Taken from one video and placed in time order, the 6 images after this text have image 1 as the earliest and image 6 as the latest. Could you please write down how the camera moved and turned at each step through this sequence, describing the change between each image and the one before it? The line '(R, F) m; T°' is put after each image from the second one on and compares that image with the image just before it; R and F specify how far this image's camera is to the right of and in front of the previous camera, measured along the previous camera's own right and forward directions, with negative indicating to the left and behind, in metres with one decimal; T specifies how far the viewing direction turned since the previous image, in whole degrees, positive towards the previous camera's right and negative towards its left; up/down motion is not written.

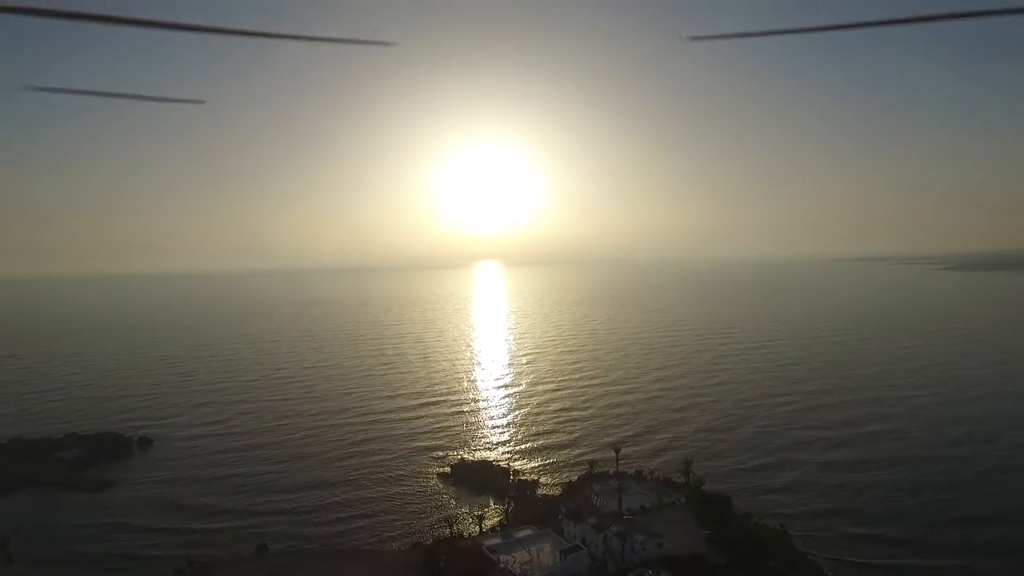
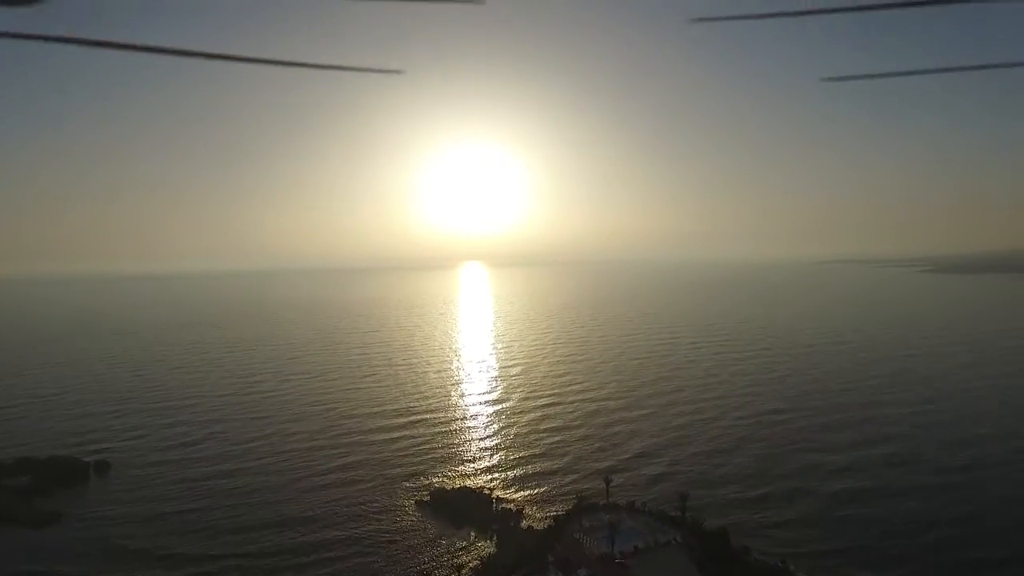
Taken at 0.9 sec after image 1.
(+0.1, +1.0) m; +1°
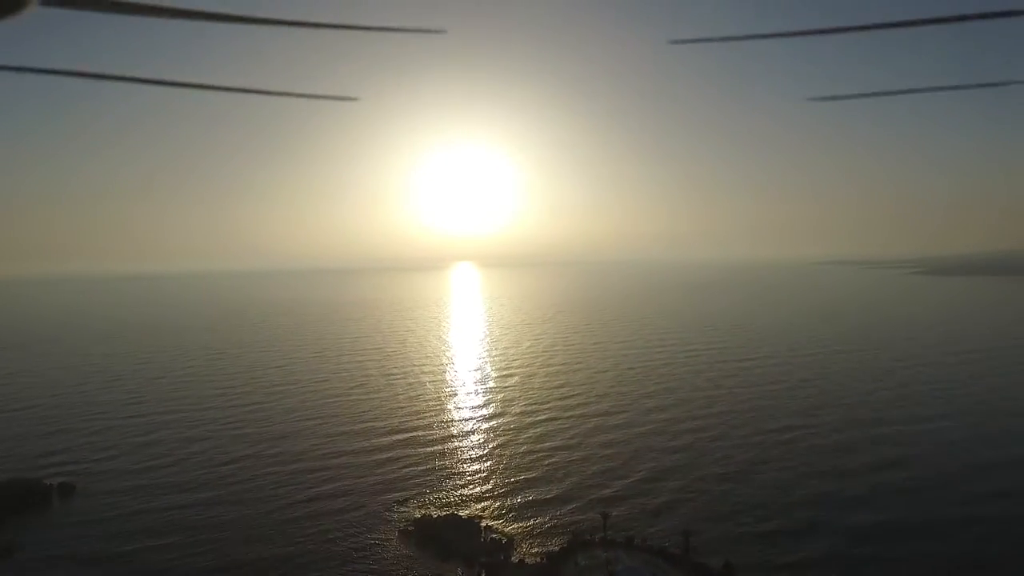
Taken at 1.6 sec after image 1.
(+0.1, +0.9) m; +1°
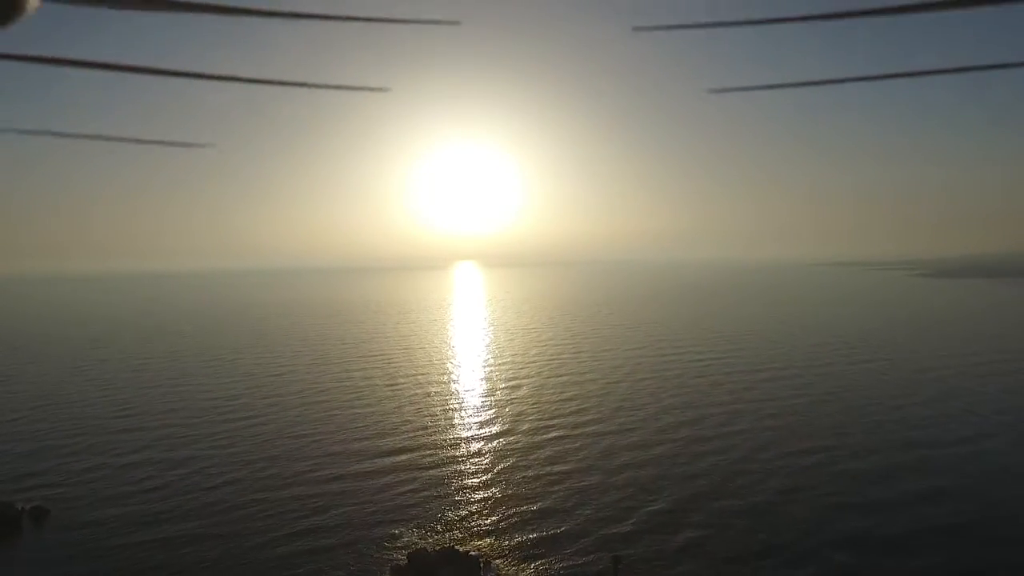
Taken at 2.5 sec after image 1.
(-0.1, +1.1) m; 0°
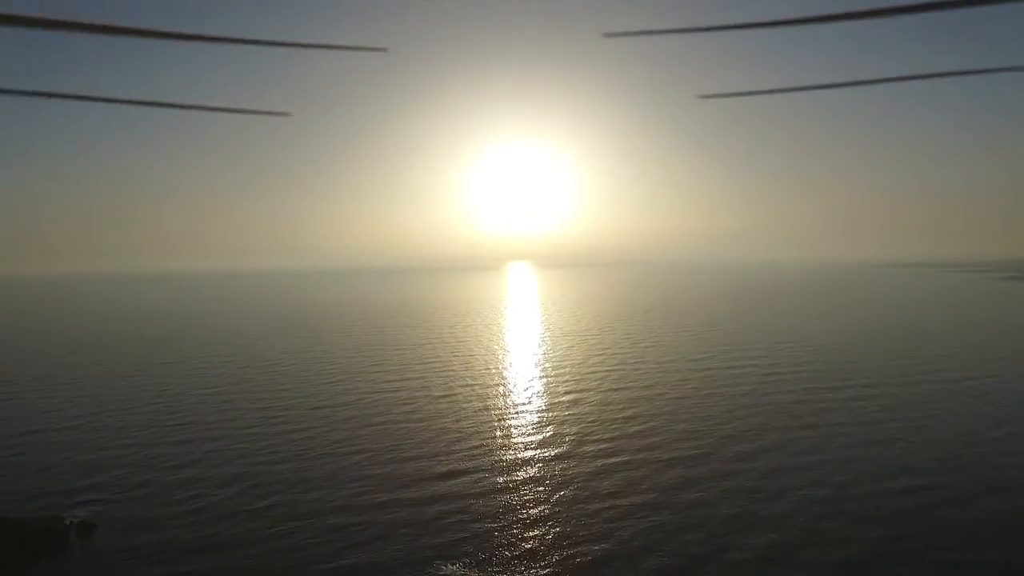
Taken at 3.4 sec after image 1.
(-0.2, +1.6) m; -6°
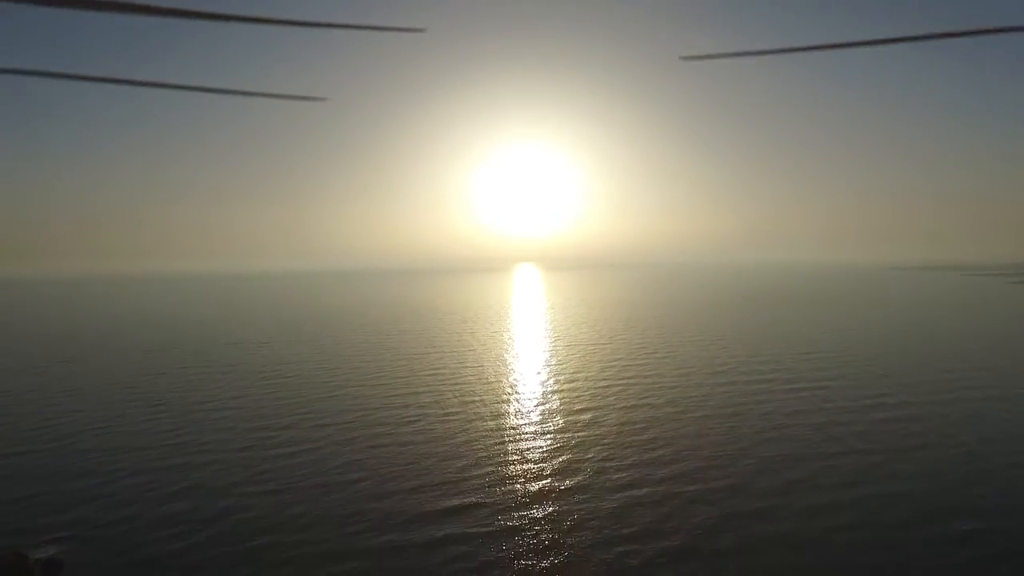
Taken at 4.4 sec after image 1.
(-0.6, +2.0) m; -1°
